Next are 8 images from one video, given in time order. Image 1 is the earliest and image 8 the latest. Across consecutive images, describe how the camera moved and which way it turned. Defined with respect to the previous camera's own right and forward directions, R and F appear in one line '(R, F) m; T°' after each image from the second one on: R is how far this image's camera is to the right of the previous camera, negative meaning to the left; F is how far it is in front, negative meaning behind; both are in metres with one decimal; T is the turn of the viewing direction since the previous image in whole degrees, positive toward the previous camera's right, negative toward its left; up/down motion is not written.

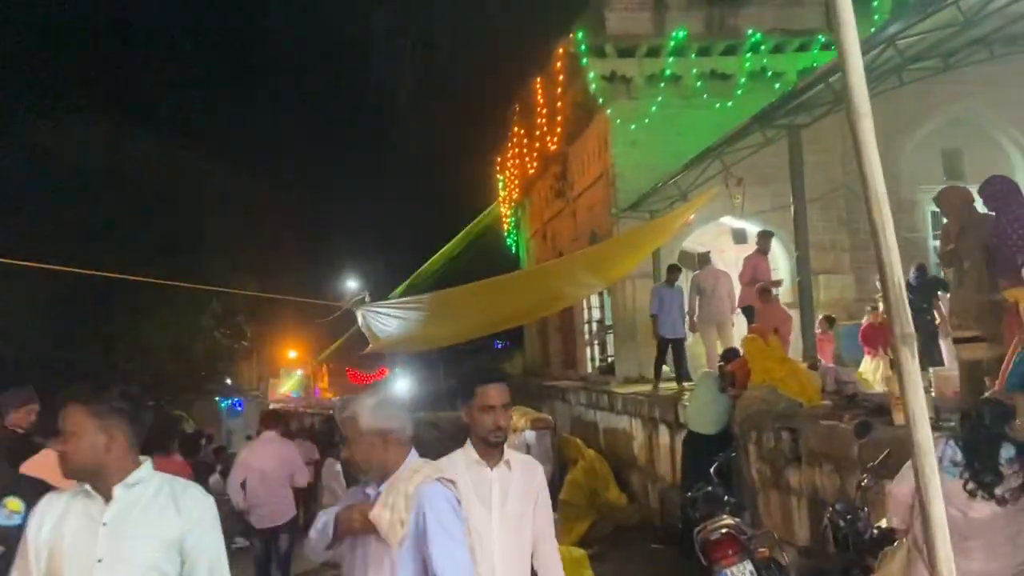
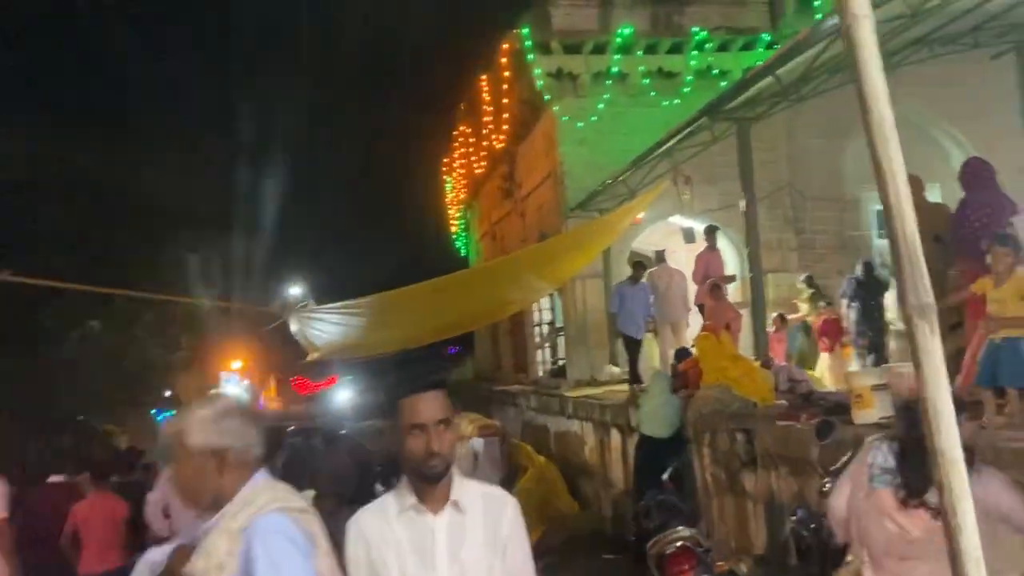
(+0.1, +0.3) m; +4°
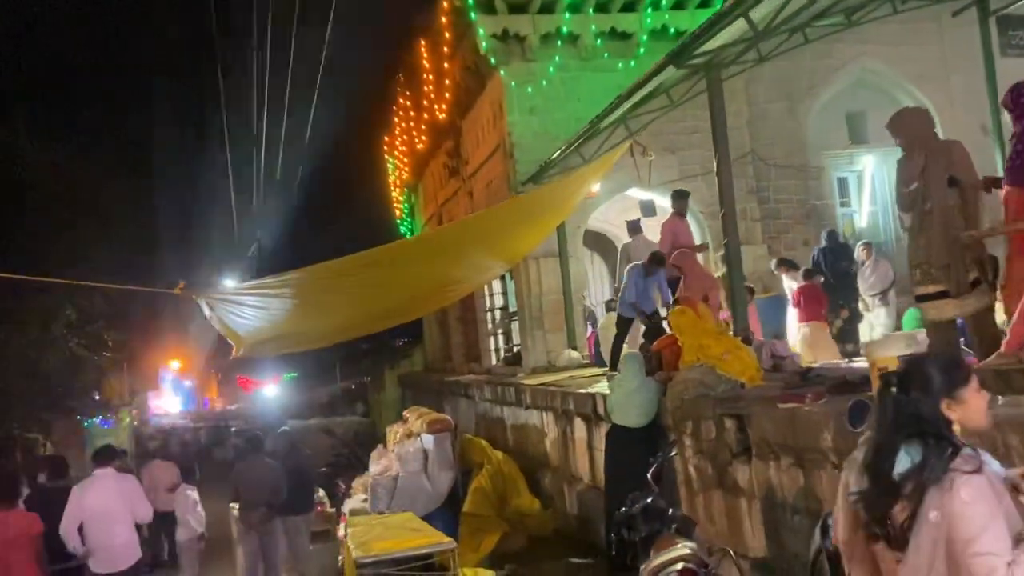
(0.0, +0.8) m; +4°
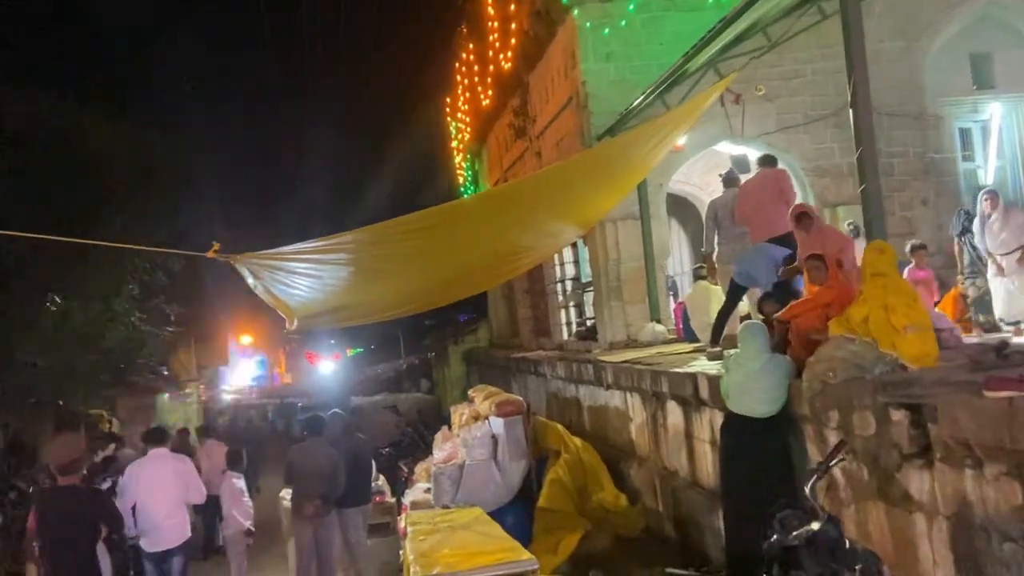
(-0.1, +0.9) m; -5°
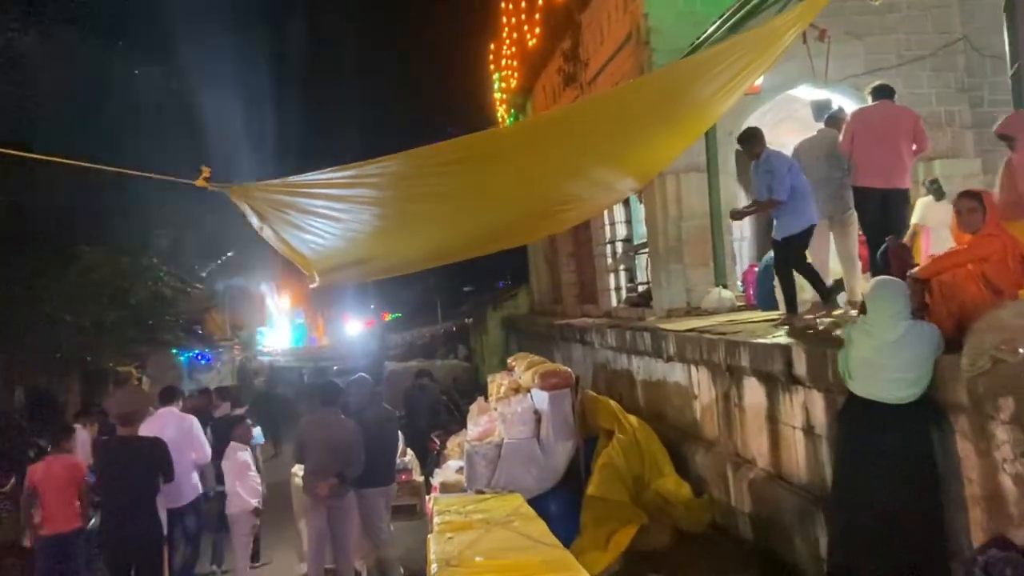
(-0.1, +0.9) m; -3°
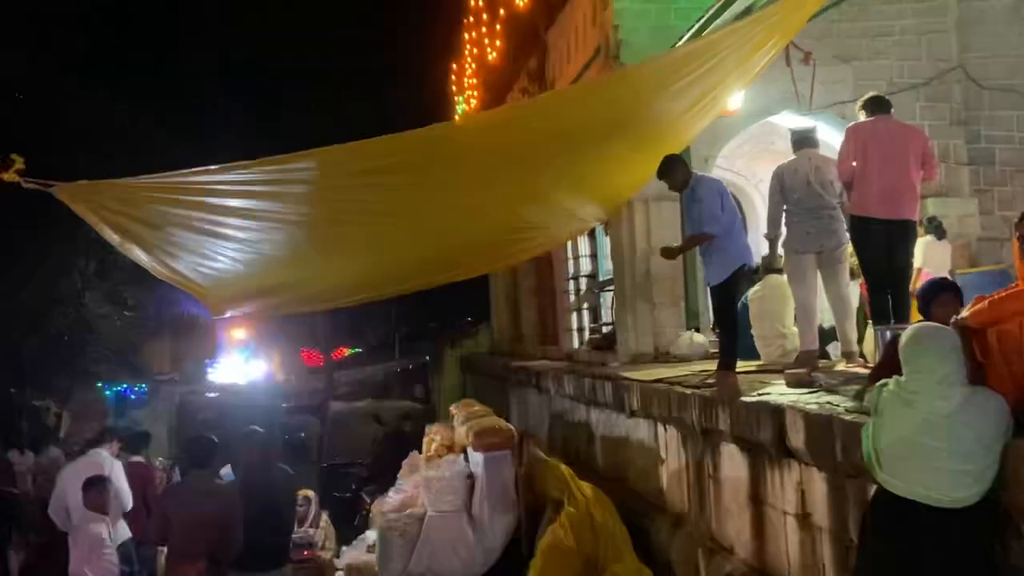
(+0.2, +0.9) m; +2°
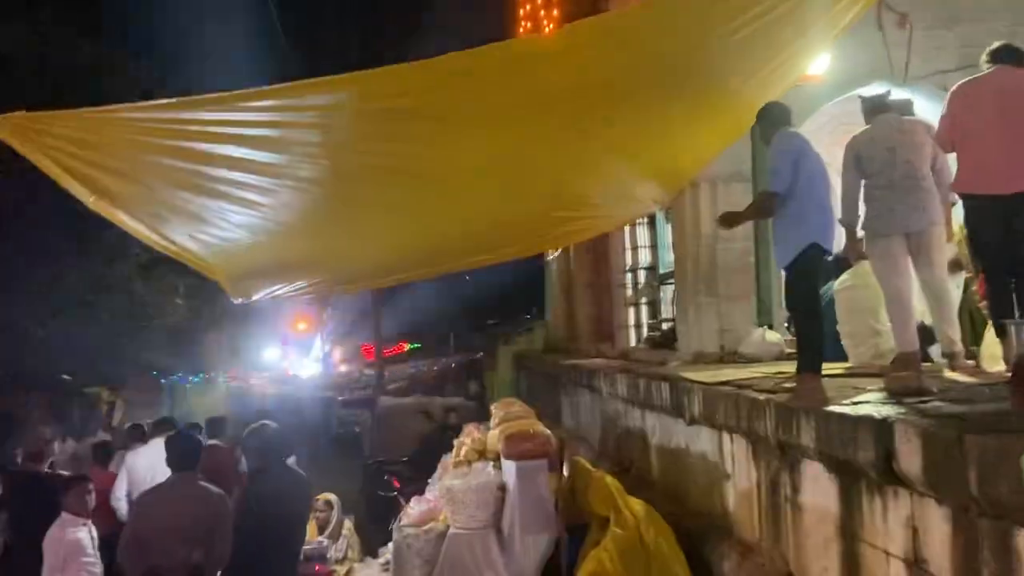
(+0.1, +0.6) m; -5°
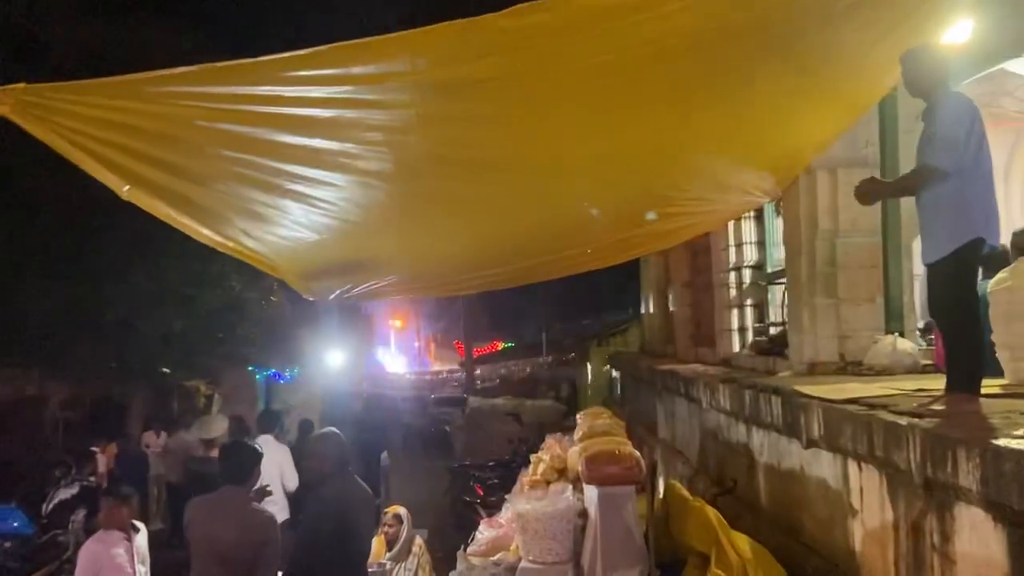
(+0.1, +0.5) m; -7°
